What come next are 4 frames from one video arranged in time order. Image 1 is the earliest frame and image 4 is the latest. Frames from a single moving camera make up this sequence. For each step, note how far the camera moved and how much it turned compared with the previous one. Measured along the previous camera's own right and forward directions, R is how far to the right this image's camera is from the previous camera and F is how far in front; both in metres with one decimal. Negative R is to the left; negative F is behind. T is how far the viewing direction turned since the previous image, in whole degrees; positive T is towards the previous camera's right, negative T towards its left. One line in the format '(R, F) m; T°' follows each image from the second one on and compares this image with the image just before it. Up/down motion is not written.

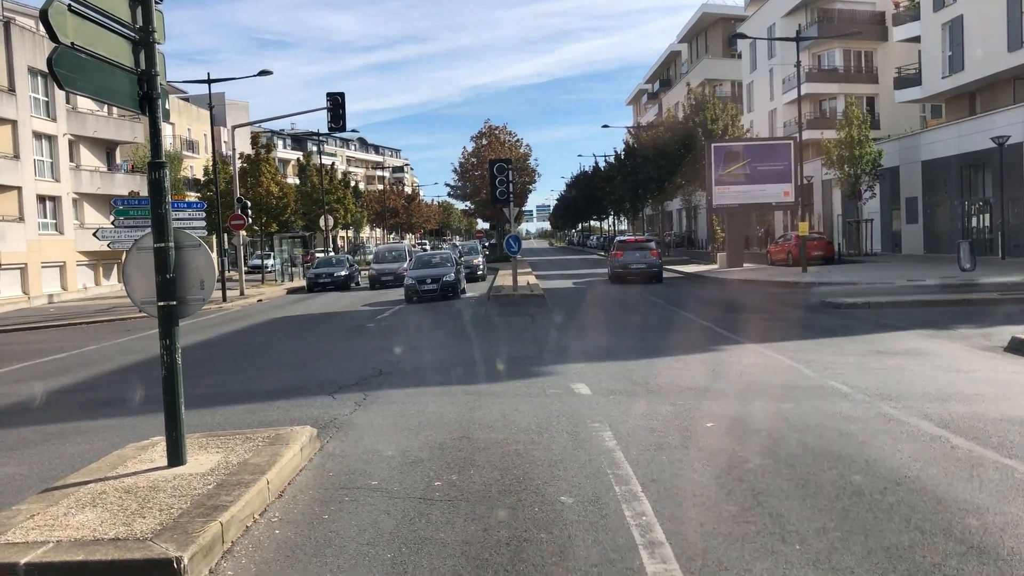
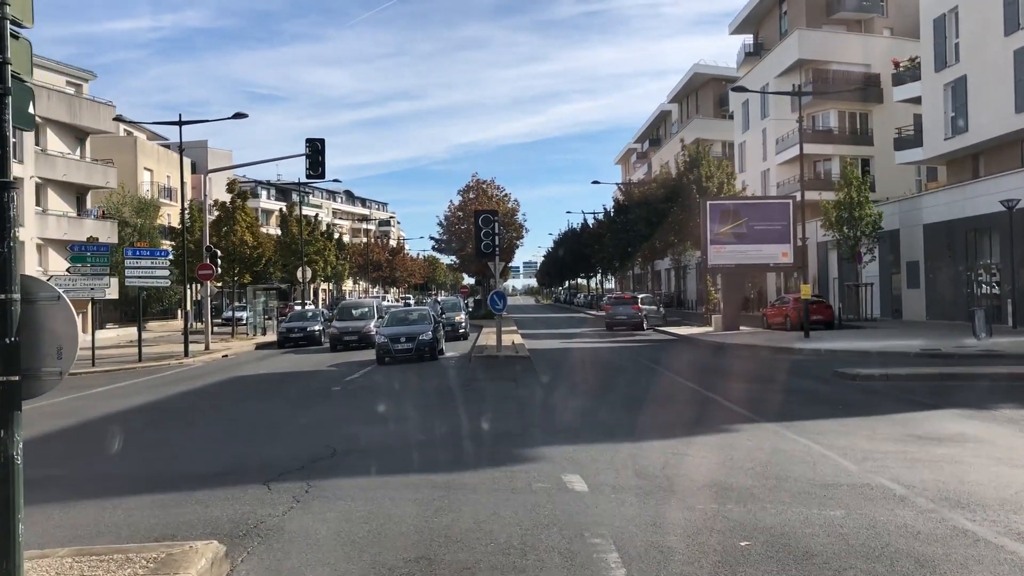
(0.0, +1.6) m; +1°
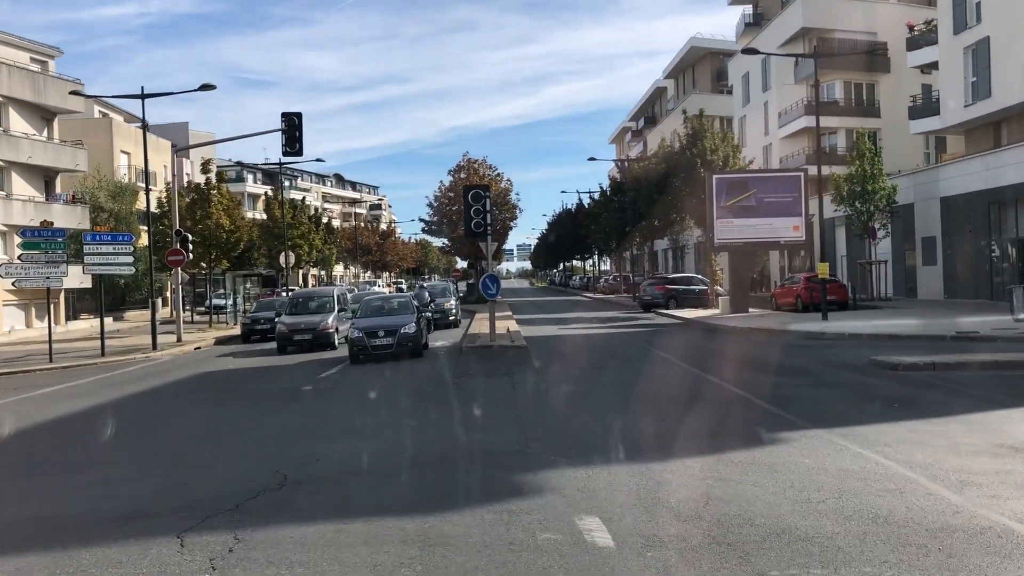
(0.0, +1.9) m; 0°
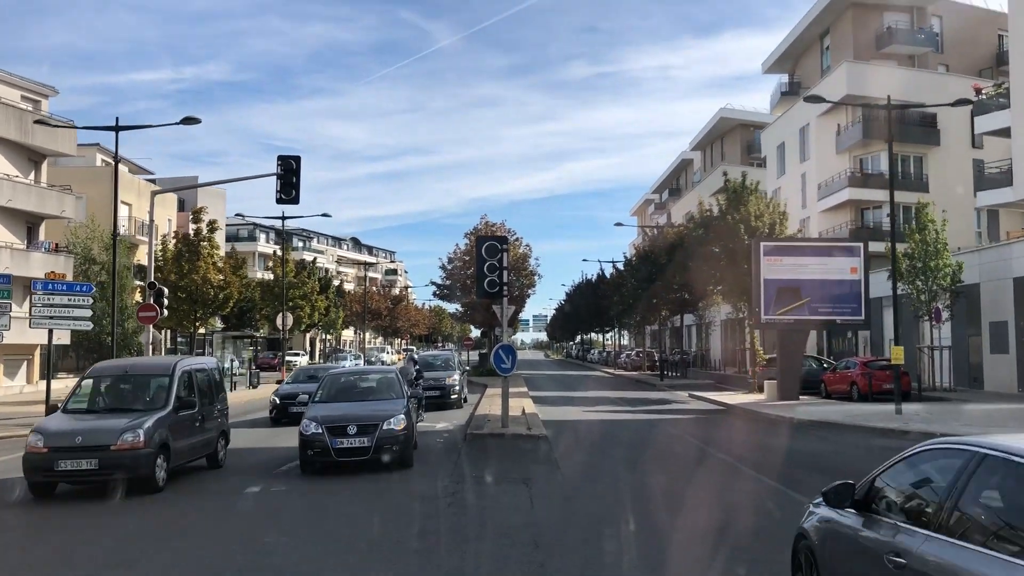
(-0.1, +3.3) m; -1°
